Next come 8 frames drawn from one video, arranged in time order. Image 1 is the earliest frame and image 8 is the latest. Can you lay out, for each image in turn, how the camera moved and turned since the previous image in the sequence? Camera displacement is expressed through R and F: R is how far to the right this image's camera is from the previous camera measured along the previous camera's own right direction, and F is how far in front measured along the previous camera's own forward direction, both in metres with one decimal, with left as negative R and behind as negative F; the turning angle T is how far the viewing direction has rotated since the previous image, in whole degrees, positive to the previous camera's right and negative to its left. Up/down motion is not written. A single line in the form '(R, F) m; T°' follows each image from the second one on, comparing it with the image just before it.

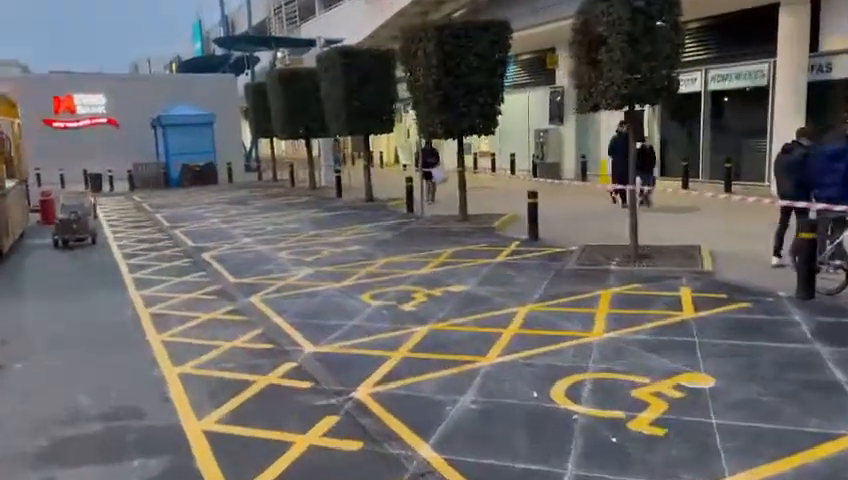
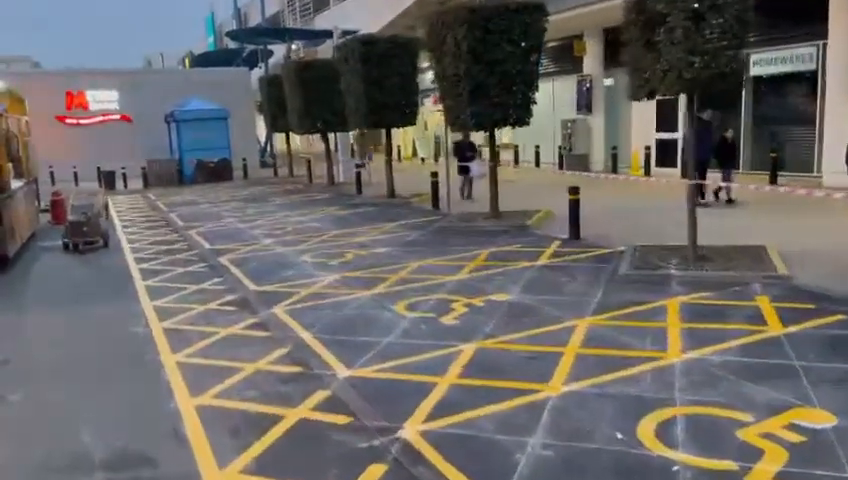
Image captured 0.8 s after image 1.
(-0.3, +0.9) m; -1°
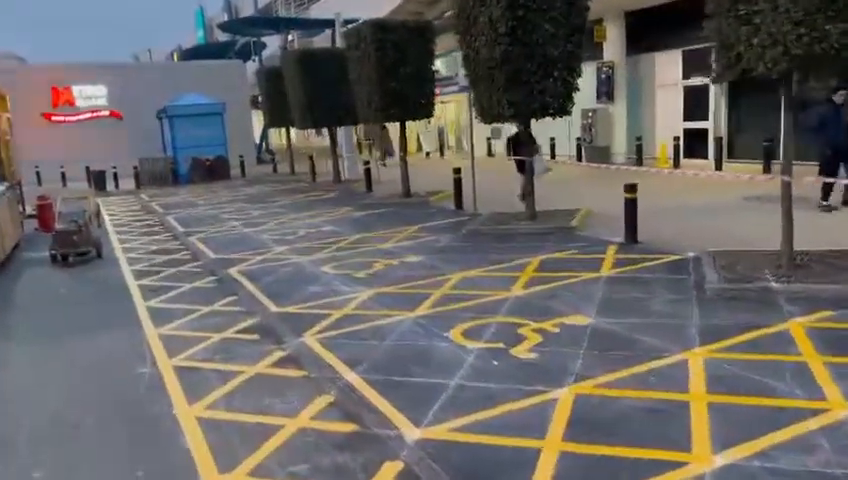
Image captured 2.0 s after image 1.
(-0.7, +1.3) m; +1°
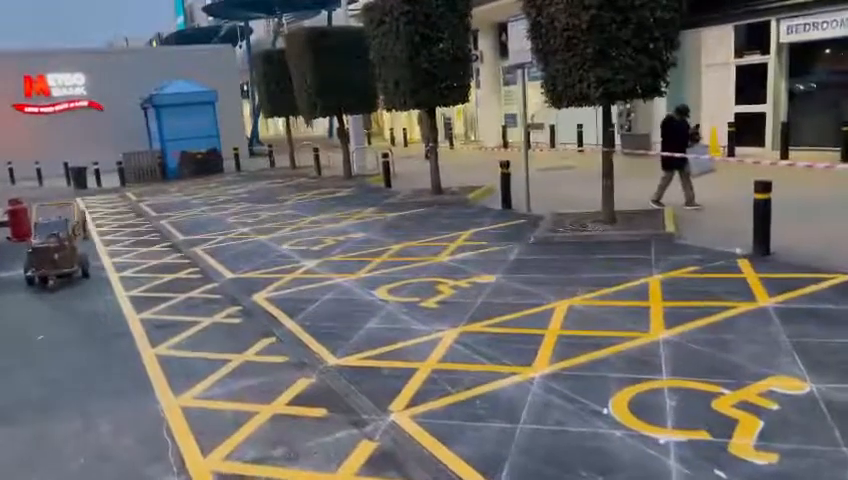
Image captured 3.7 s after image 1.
(-1.2, +2.1) m; +1°
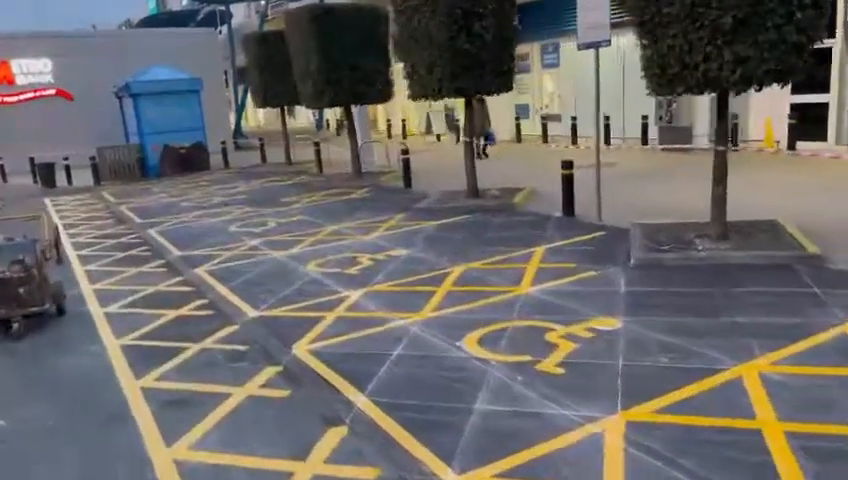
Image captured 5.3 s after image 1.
(-1.2, +2.1) m; +2°
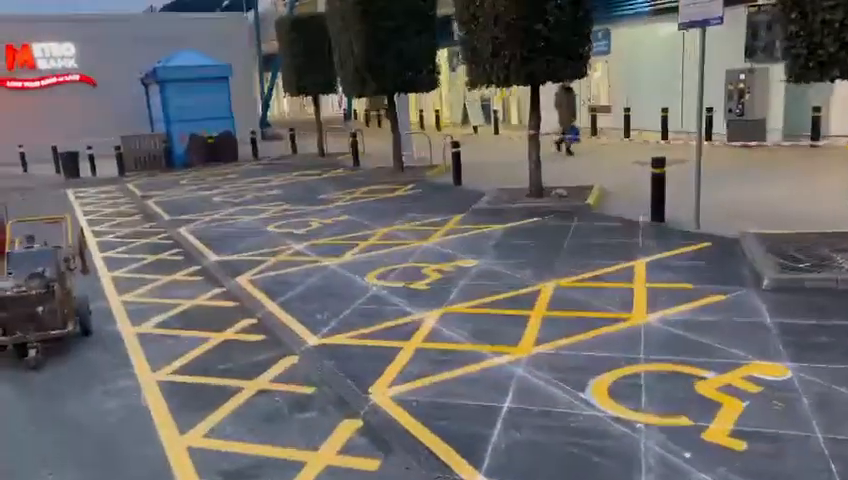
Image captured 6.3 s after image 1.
(-0.7, +1.3) m; -1°
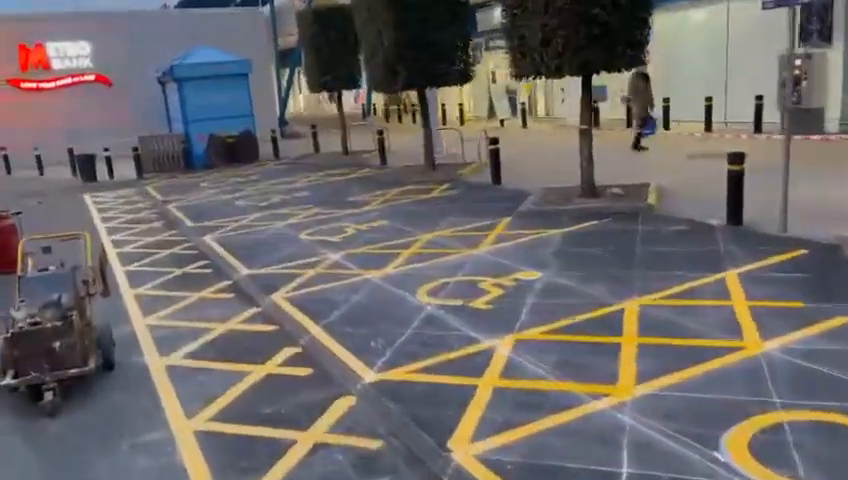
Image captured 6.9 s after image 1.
(-0.5, +0.9) m; -1°
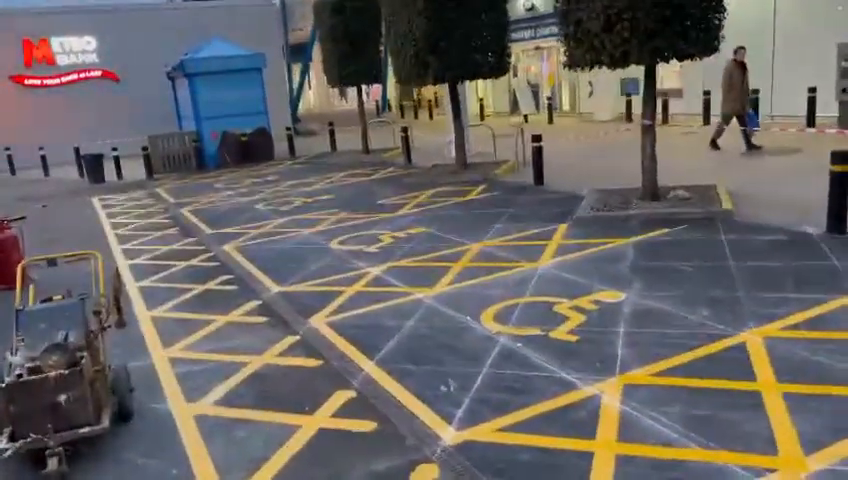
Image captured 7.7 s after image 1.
(-0.6, +1.1) m; 0°
